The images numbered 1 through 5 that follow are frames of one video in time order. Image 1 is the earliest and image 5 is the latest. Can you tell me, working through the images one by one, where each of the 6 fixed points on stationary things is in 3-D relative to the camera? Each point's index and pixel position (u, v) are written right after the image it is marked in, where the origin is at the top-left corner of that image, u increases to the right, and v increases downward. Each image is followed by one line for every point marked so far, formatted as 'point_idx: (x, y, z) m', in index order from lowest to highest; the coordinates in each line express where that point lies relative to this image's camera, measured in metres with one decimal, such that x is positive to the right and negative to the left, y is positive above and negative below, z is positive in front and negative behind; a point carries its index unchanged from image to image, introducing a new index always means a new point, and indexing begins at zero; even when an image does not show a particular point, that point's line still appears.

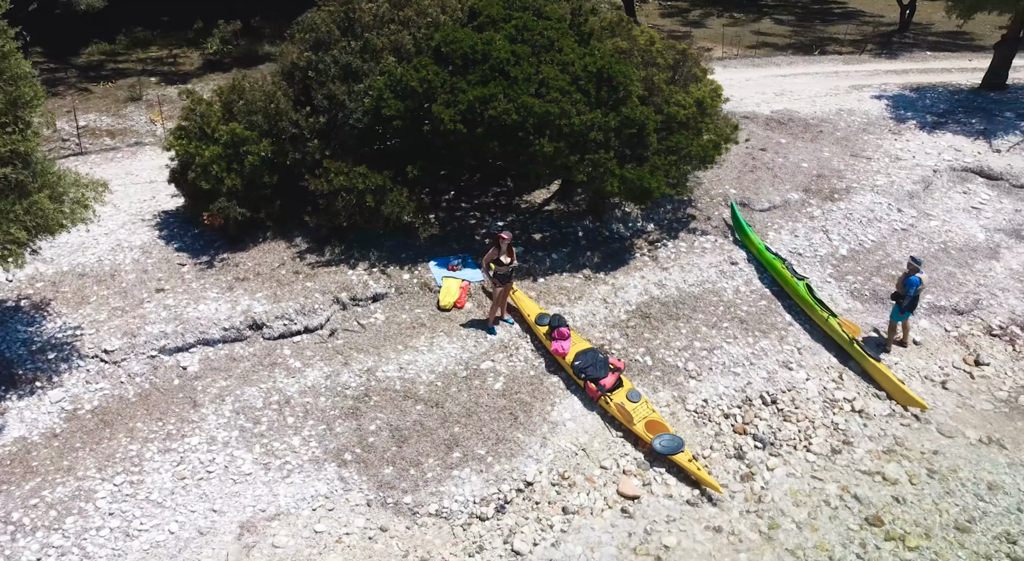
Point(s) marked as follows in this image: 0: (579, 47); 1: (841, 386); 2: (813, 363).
0: (+1.5, +5.2, +16.0) m
1: (+6.6, -2.1, +14.3) m
2: (+6.2, -1.7, +14.7) m
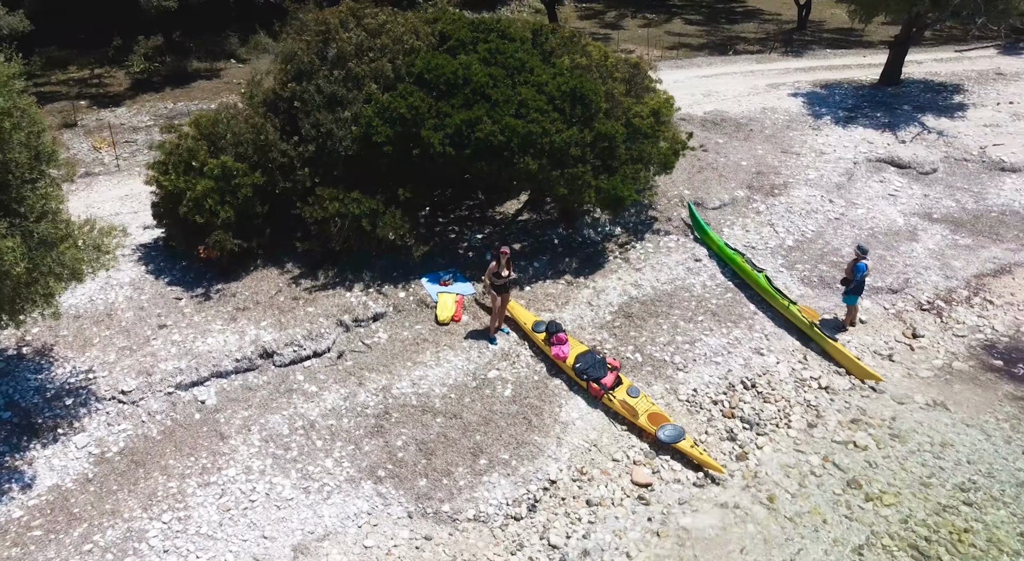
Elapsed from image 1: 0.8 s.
0: (+0.8, +5.1, +16.9) m
1: (+6.6, -1.9, +16.0) m
2: (+6.1, -1.5, +16.3) m
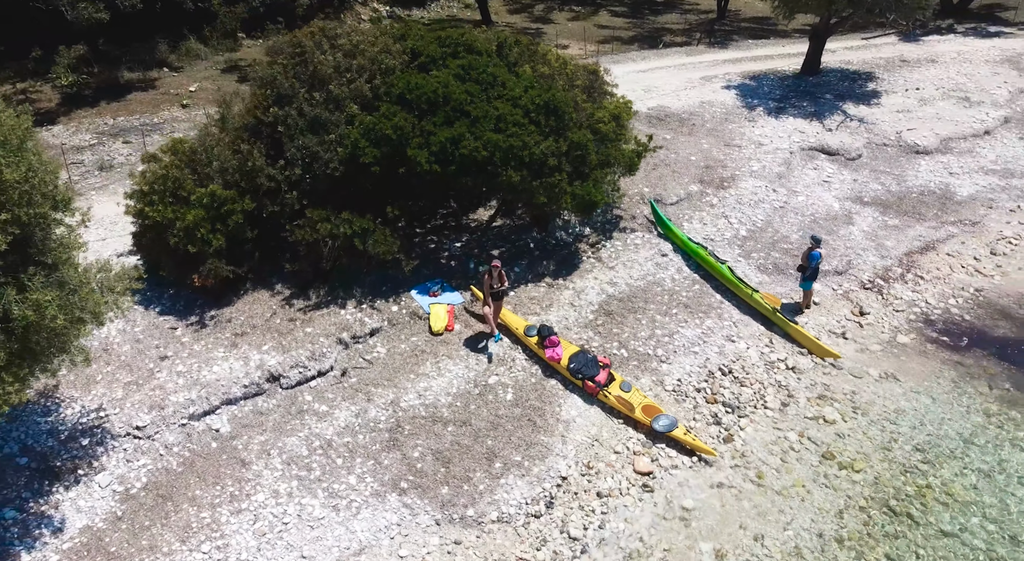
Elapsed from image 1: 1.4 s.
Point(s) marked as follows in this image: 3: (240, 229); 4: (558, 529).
0: (+0.1, +5.0, +17.6) m
1: (+6.4, -1.7, +17.4) m
2: (+5.8, -1.3, +17.7) m
3: (-5.7, +1.1, +15.1) m
4: (+0.8, -4.4, +12.7) m
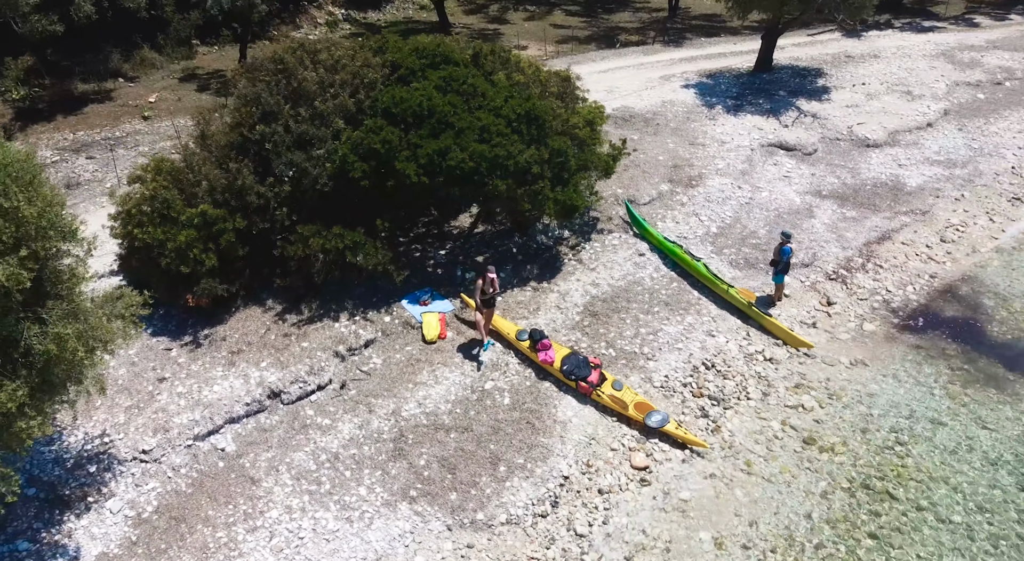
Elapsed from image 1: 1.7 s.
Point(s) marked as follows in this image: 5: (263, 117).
0: (-0.4, +4.8, +18.0) m
1: (+6.1, -1.5, +18.2) m
2: (+5.5, -1.2, +18.5) m
3: (-5.9, +0.7, +15.1) m
4: (+1.0, -4.5, +13.2) m
5: (-5.5, +3.6, +15.7) m
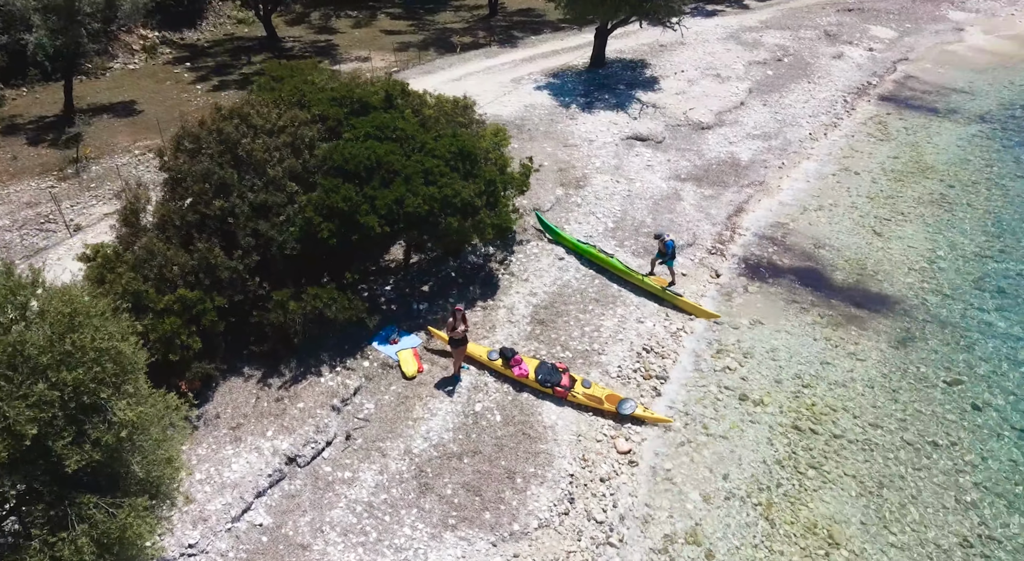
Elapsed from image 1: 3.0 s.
0: (-2.4, +4.0, +19.0) m
1: (+4.7, -1.2, +21.1) m
2: (+4.1, -1.0, +21.2) m
3: (-6.3, -0.9, +15.0) m
4: (+1.5, -5.0, +15.1) m
5: (-6.5, +2.0, +15.6) m
